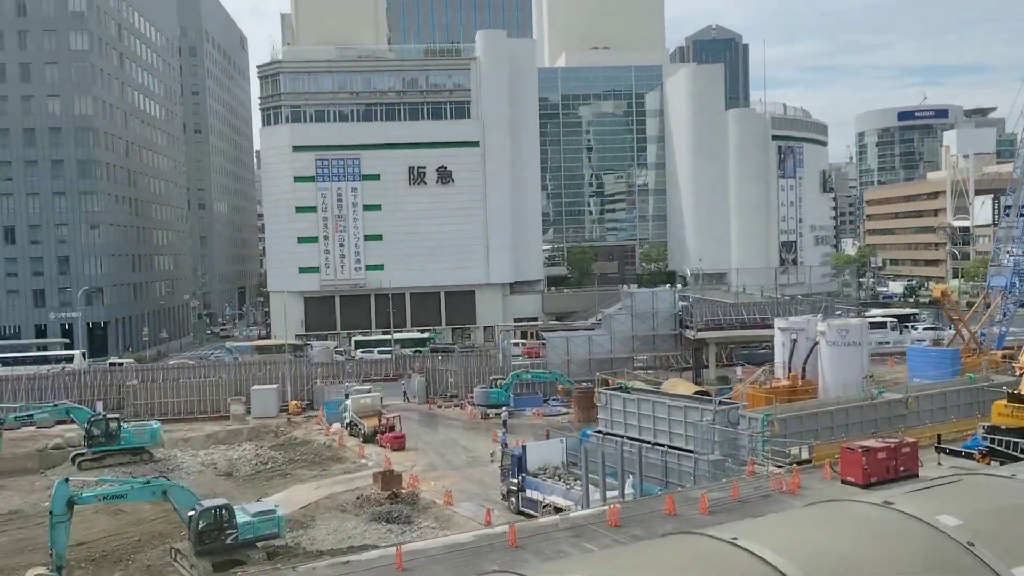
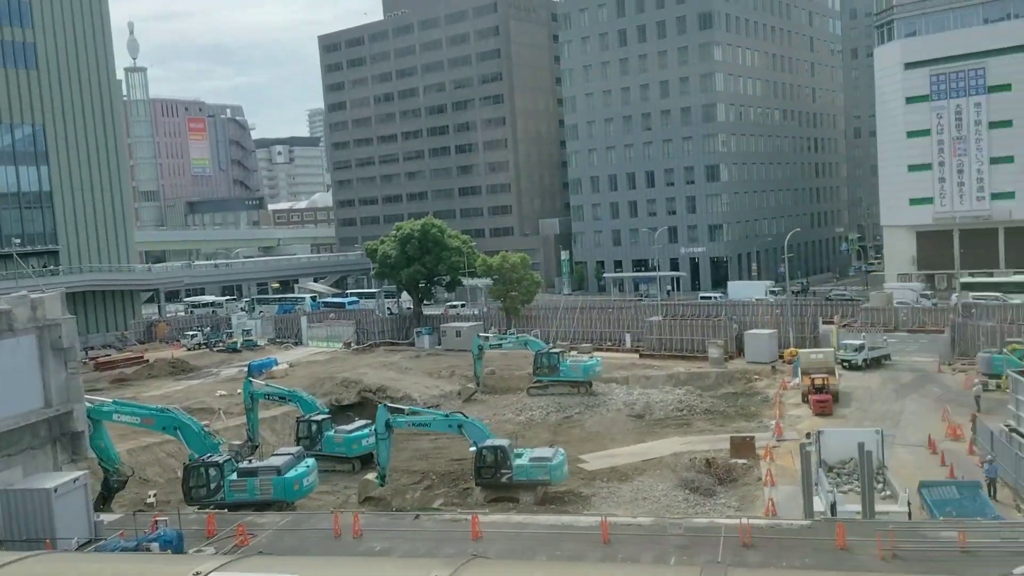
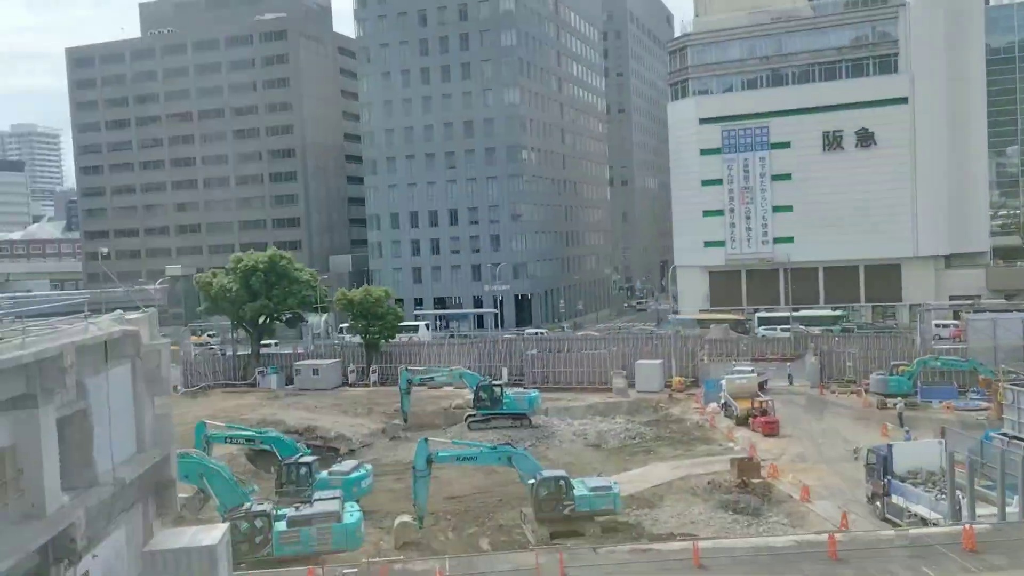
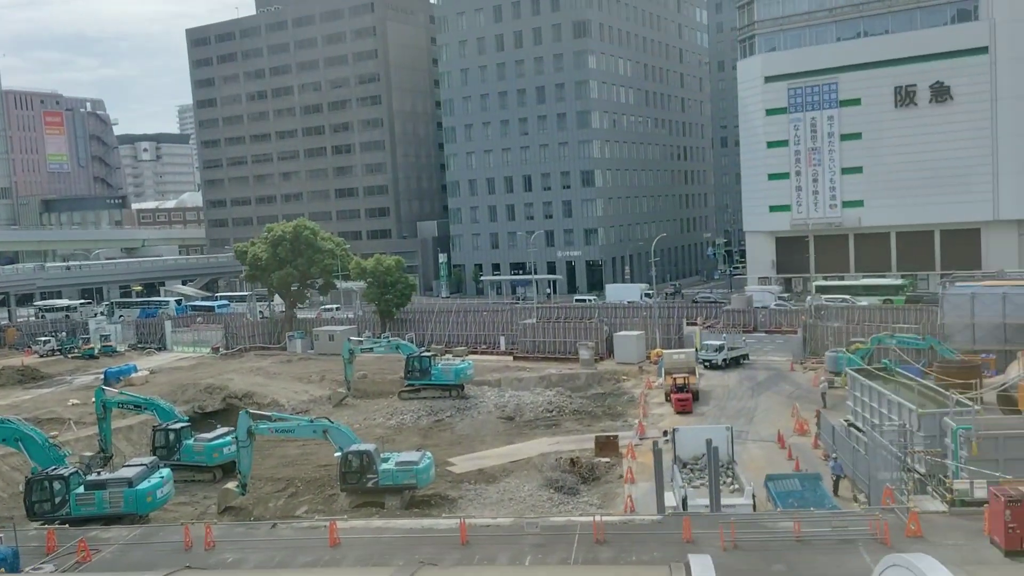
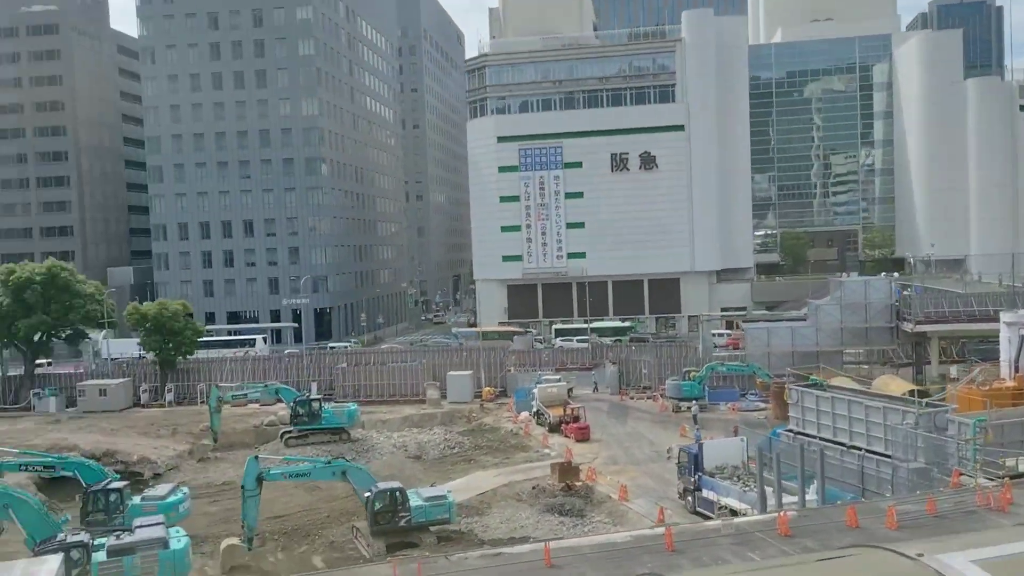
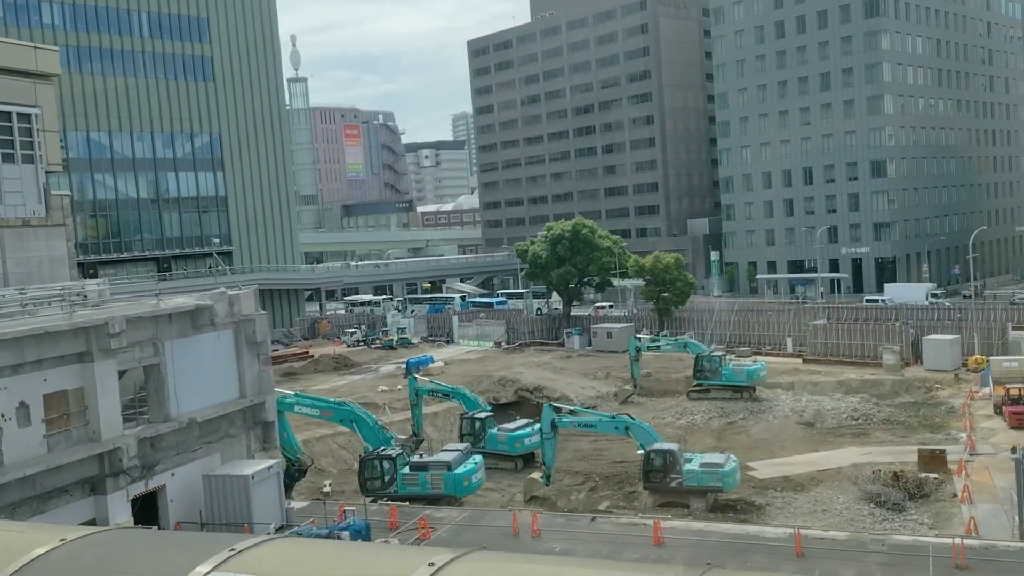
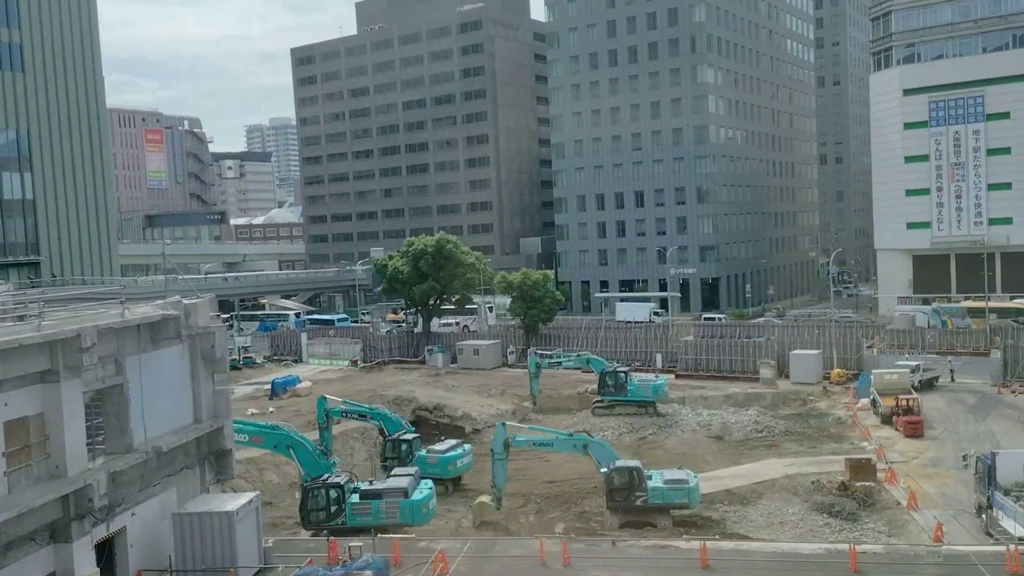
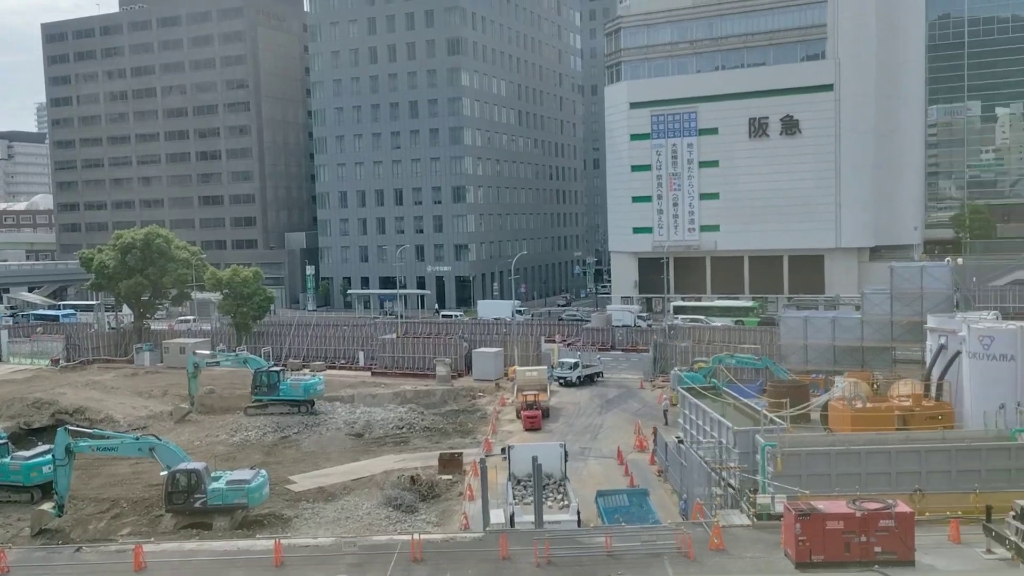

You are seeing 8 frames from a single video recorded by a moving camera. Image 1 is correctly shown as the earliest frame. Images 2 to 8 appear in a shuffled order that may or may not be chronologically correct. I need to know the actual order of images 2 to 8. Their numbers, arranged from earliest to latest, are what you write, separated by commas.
5, 3, 7, 6, 2, 4, 8
